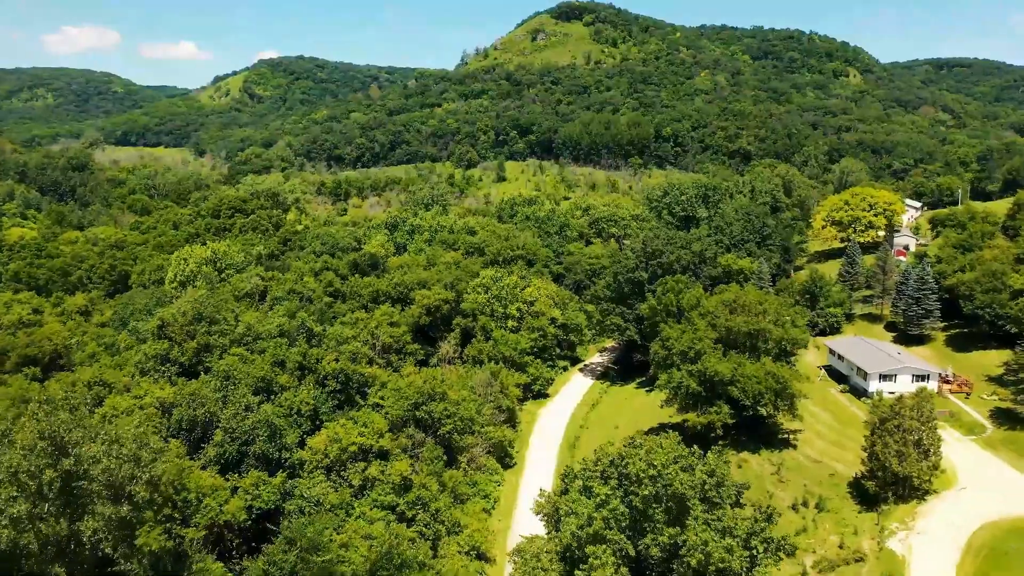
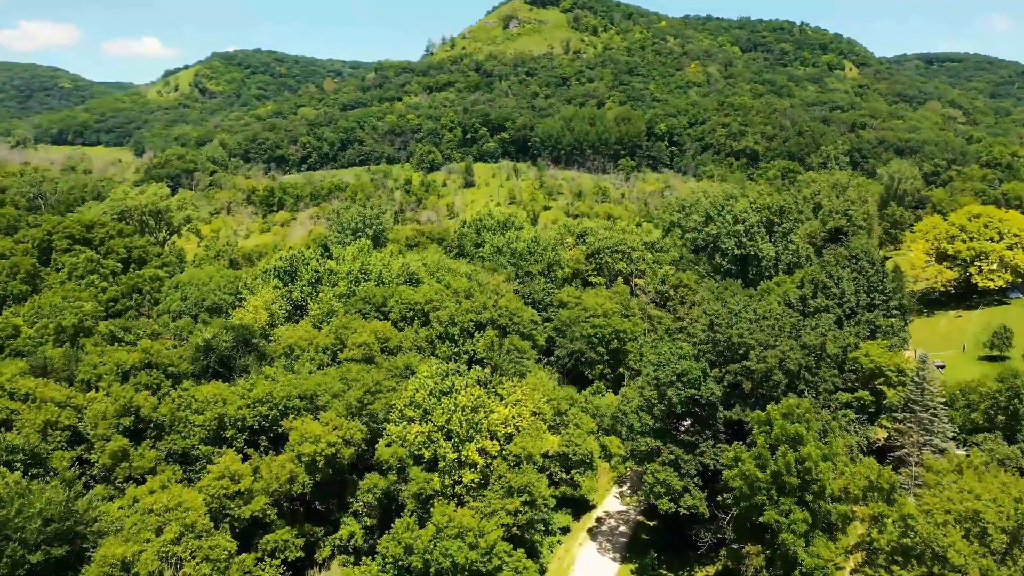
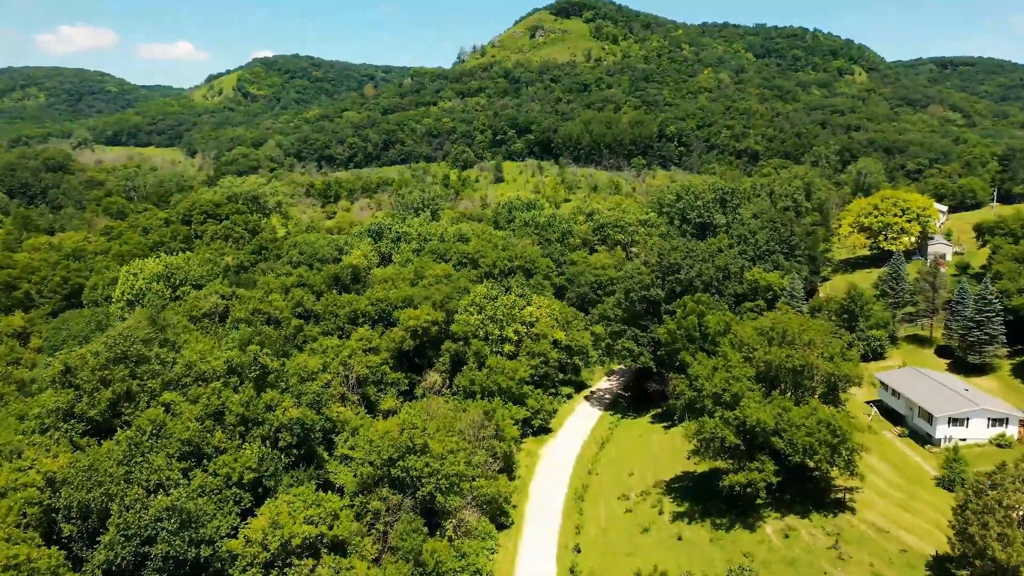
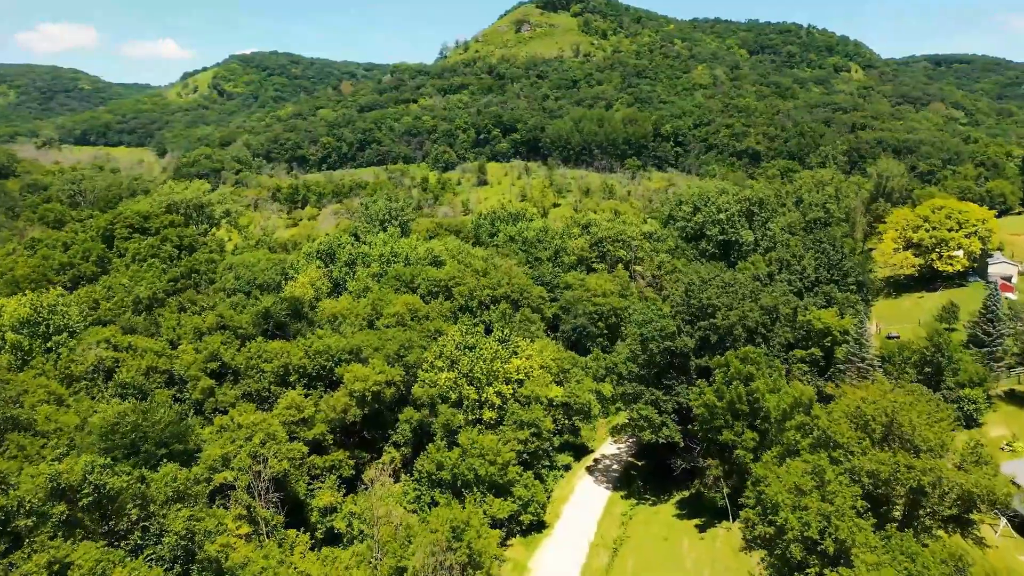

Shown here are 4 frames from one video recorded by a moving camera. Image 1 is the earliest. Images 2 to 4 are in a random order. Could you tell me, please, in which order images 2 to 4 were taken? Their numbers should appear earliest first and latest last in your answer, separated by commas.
3, 4, 2
